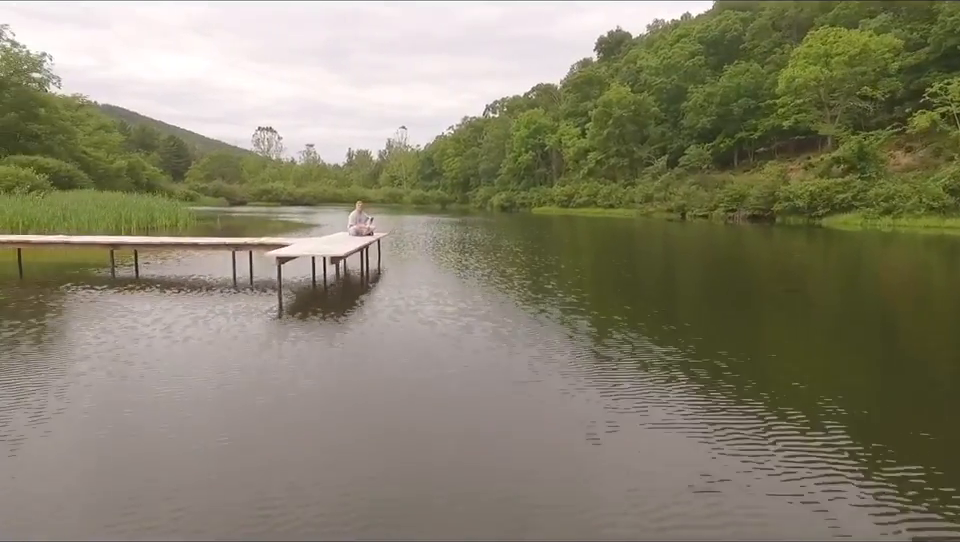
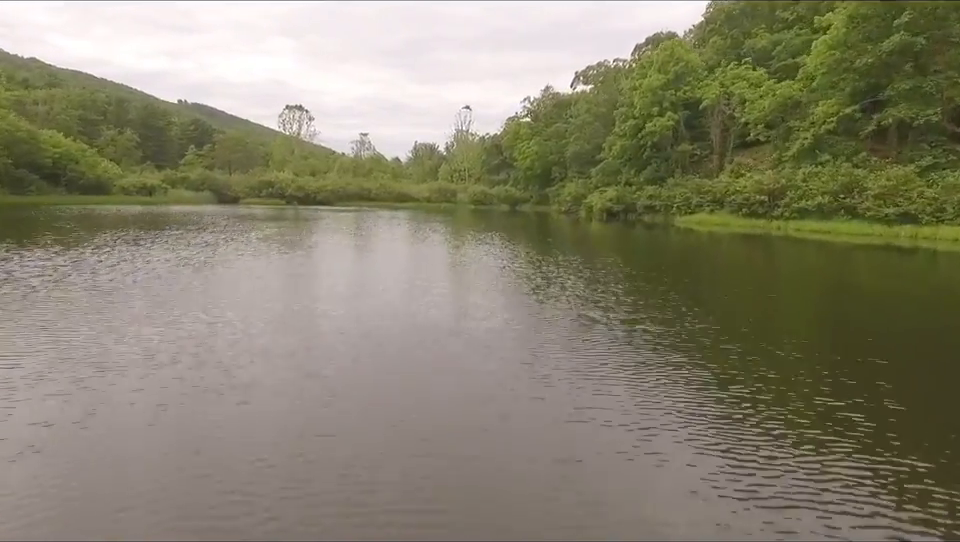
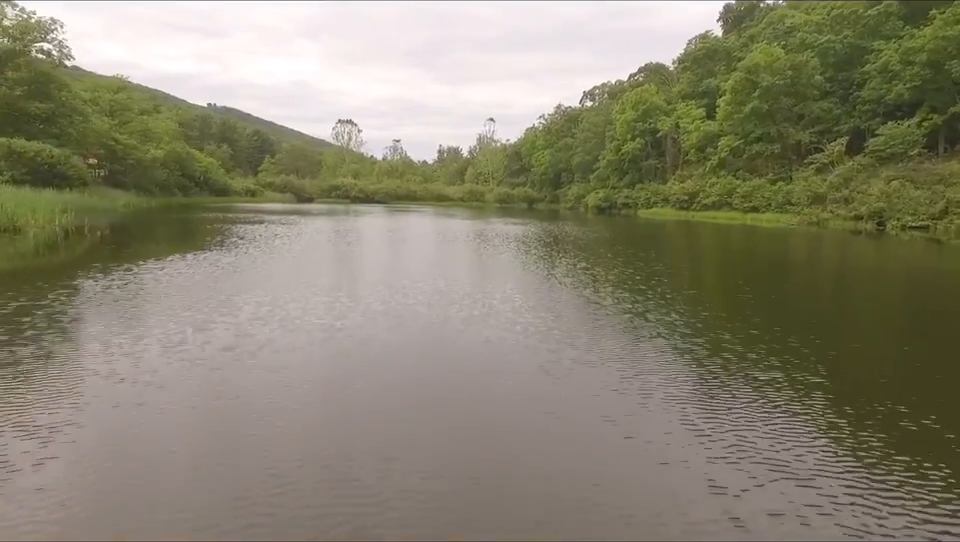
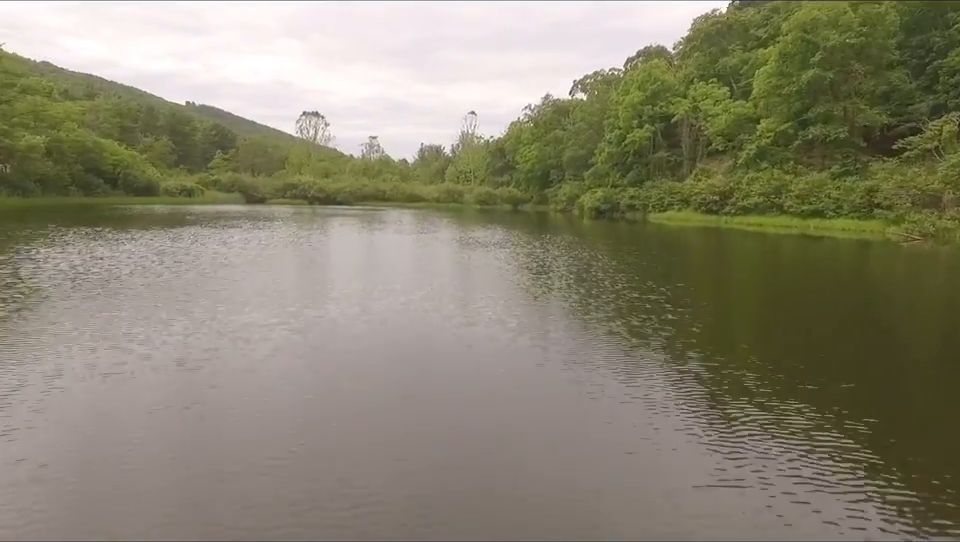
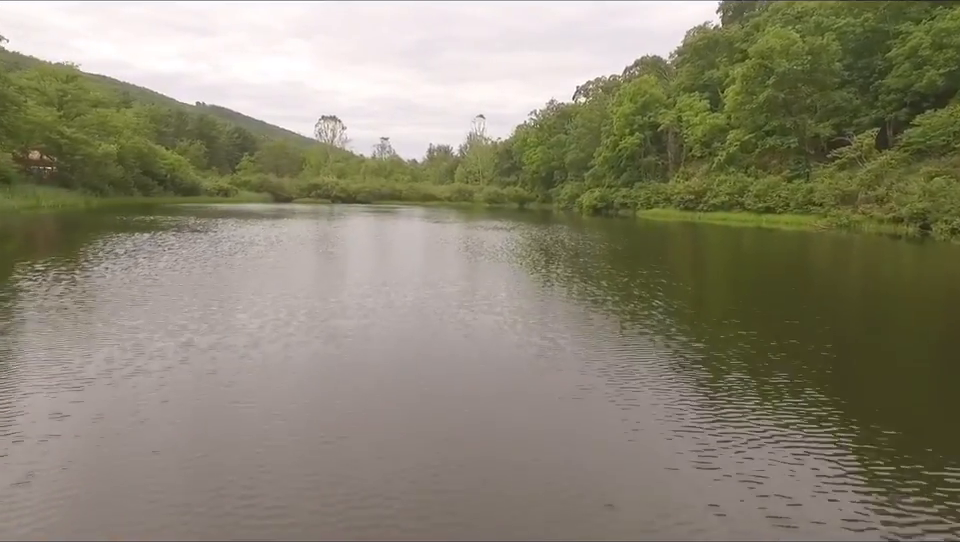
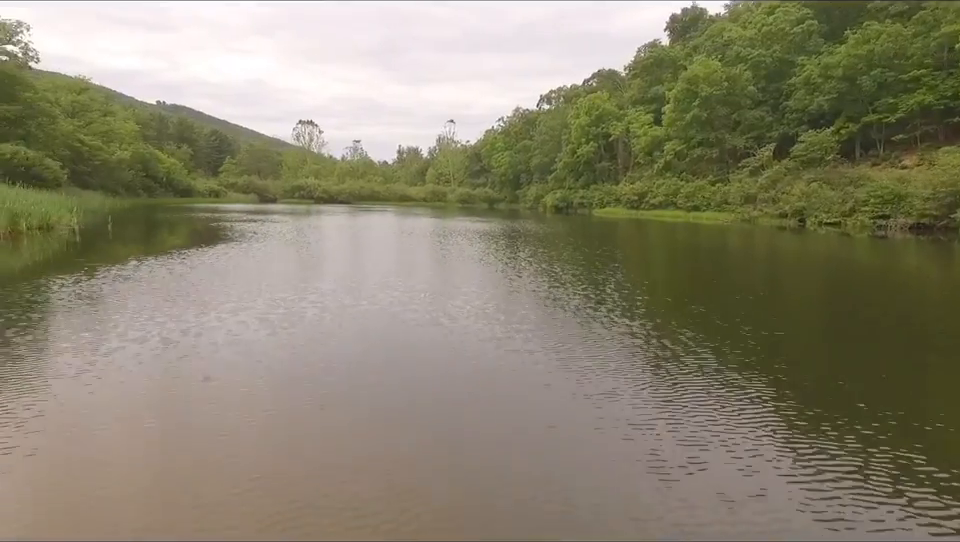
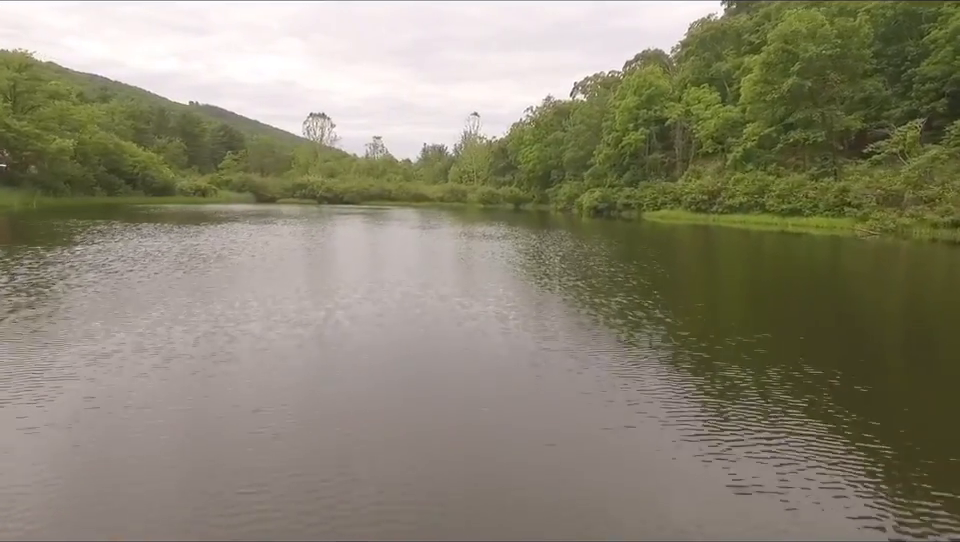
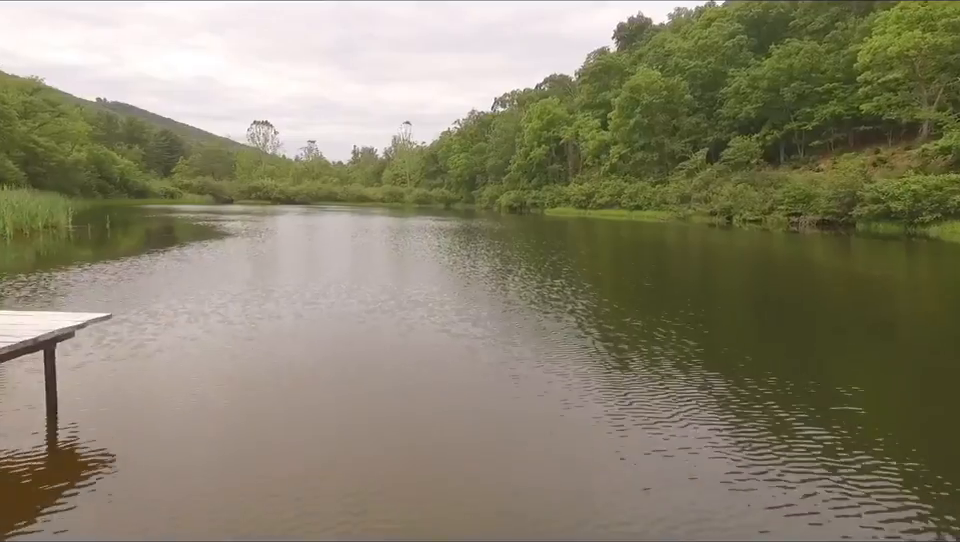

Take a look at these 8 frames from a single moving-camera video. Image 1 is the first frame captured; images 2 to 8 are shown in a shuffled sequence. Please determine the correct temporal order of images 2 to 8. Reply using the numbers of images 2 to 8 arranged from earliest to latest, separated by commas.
8, 6, 3, 5, 7, 4, 2
